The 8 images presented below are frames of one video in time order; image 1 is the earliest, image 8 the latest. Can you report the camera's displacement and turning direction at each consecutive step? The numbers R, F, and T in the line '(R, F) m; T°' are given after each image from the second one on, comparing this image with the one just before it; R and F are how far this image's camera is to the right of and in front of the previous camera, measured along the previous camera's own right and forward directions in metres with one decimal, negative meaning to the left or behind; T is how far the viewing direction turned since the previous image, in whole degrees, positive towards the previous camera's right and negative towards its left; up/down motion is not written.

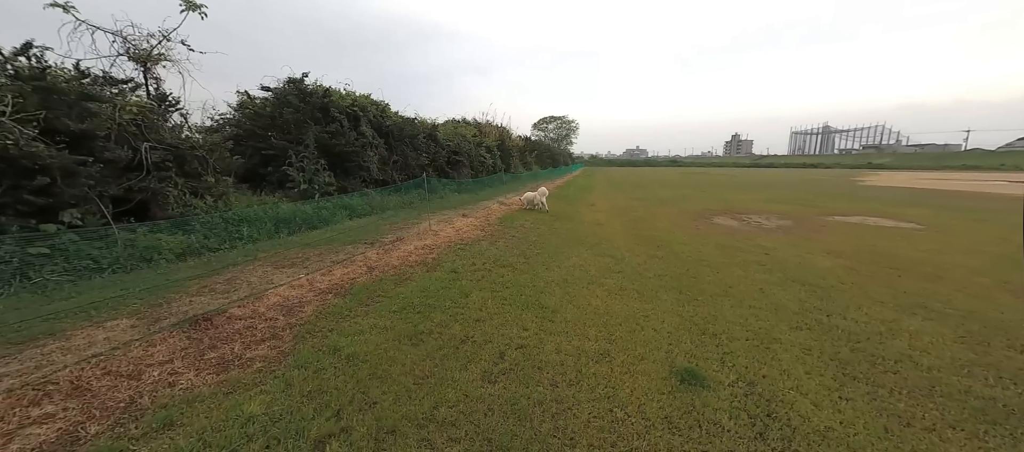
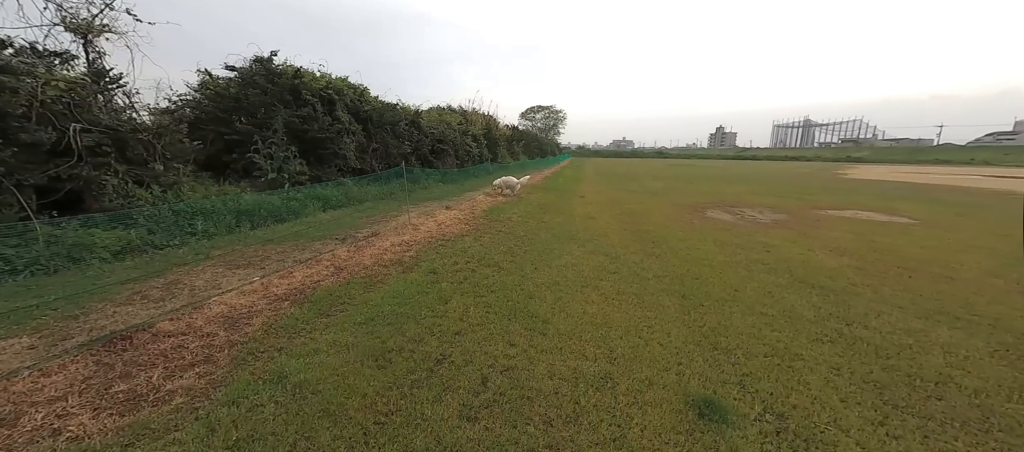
(0.0, +0.6) m; +2°
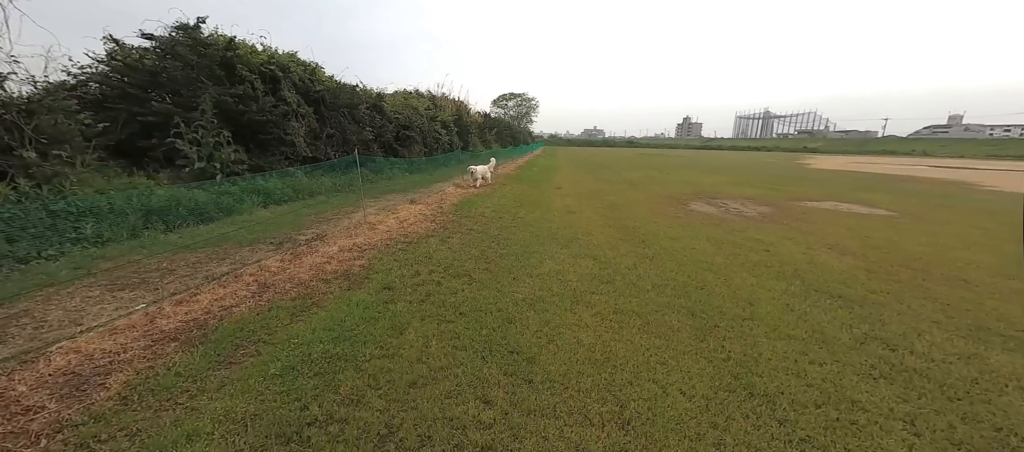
(0.0, +0.9) m; +4°
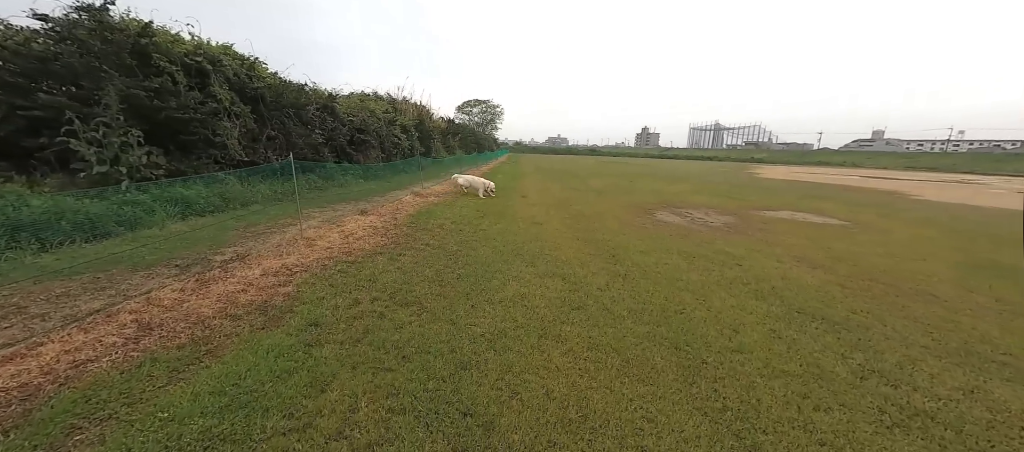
(+0.1, +0.6) m; +5°
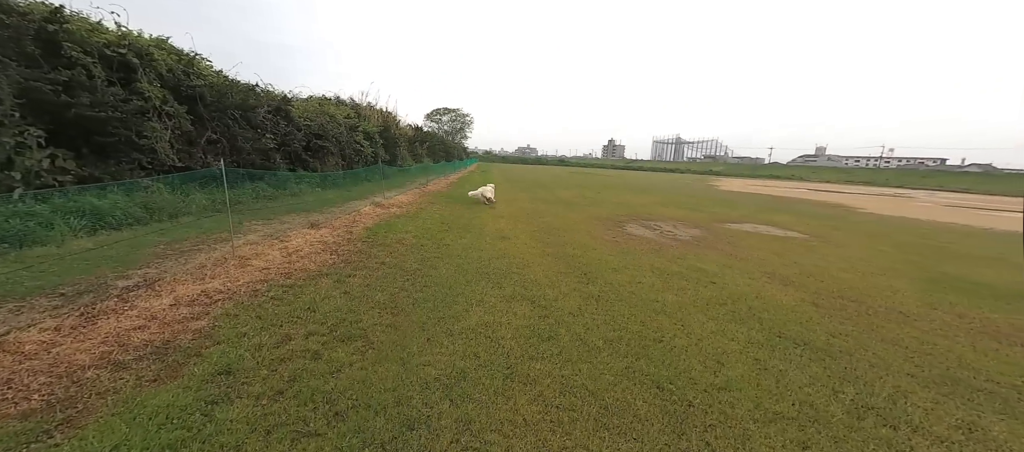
(+0.1, +0.4) m; +5°
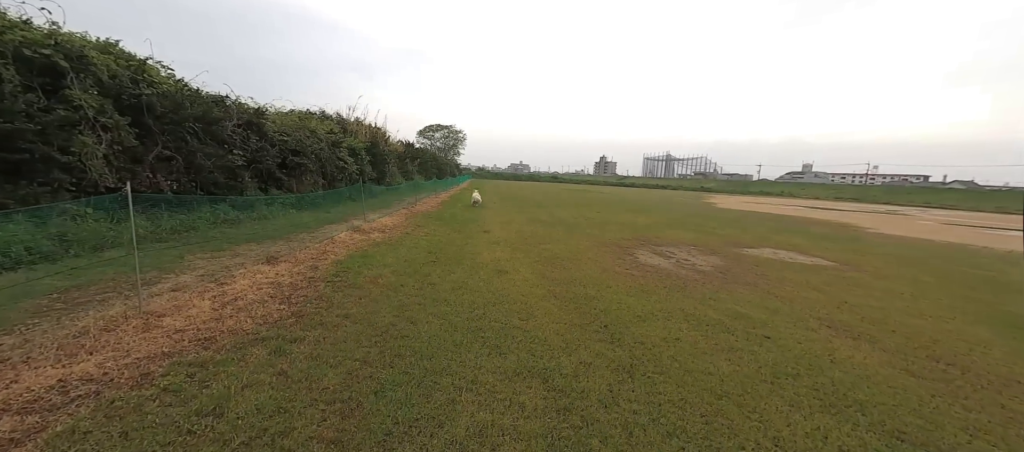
(-0.1, +1.2) m; +1°
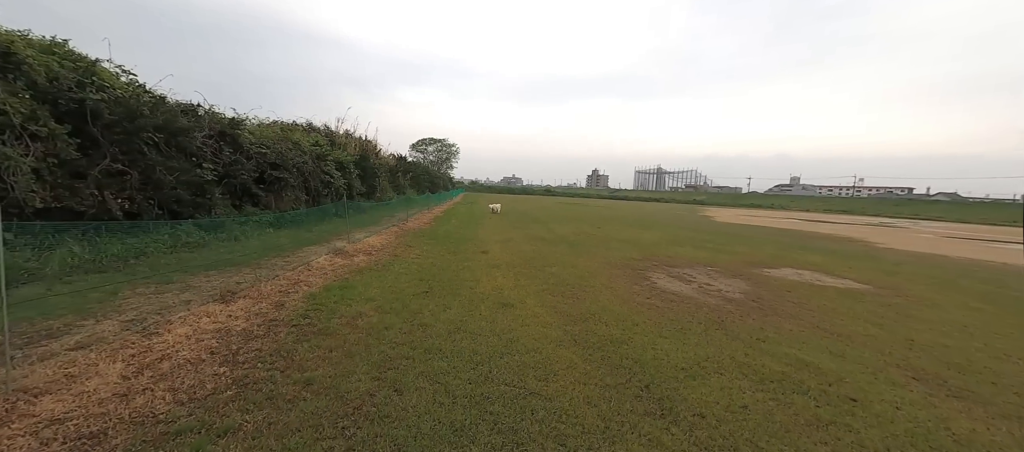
(-0.2, +1.0) m; +1°
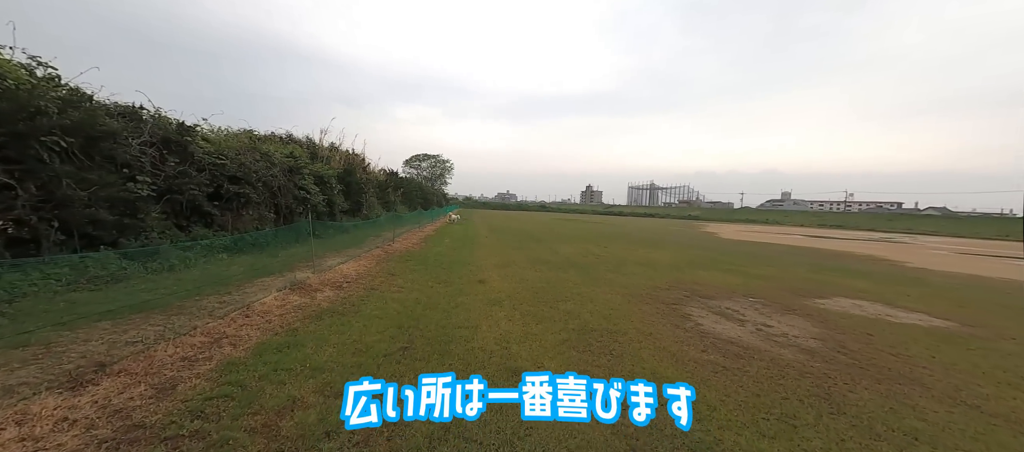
(-0.2, +1.6) m; +1°
